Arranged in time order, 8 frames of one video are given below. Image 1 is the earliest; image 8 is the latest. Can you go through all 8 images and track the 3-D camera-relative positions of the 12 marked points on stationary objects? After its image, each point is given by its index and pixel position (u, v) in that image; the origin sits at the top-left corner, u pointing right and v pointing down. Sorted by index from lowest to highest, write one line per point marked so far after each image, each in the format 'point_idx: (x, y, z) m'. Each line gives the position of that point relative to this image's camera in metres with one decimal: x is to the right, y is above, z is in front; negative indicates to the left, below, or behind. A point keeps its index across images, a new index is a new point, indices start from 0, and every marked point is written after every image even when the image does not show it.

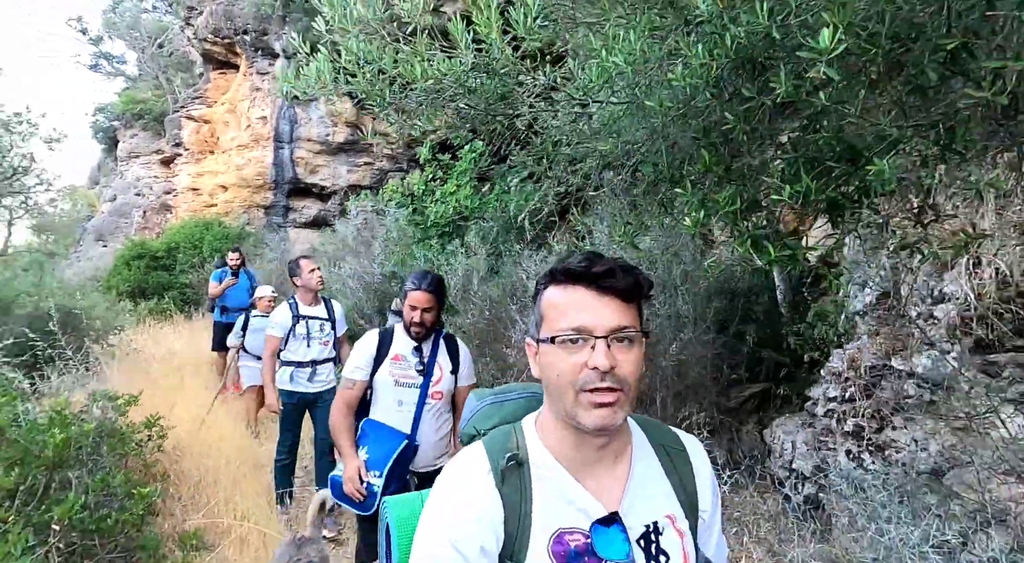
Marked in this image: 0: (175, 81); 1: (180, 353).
0: (-10.3, +6.1, +19.0) m
1: (-4.3, -0.9, +8.1) m
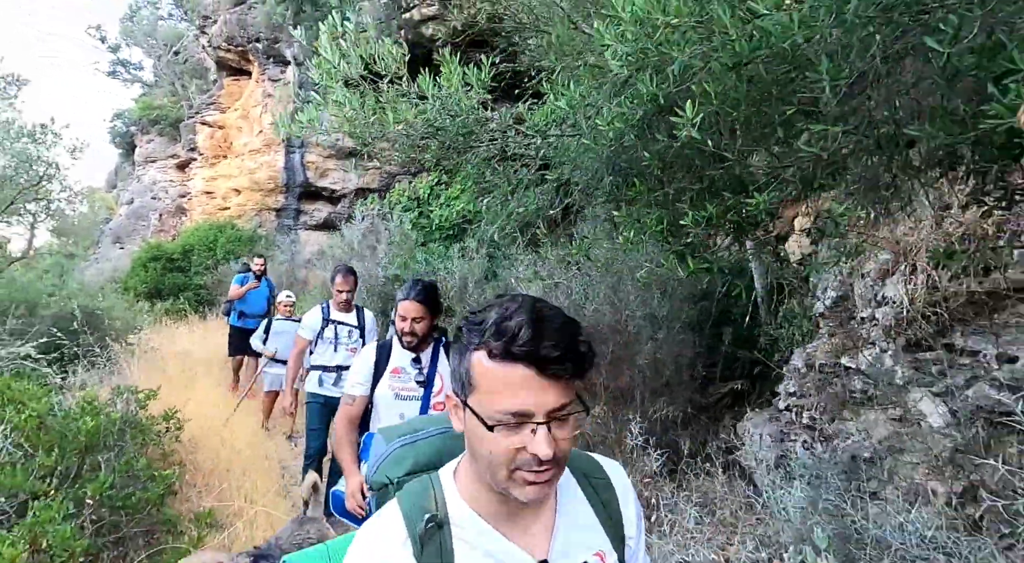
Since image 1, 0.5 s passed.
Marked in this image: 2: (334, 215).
0: (-10.1, +6.1, +19.5) m
1: (-4.4, -1.0, +8.6) m
2: (-4.2, +1.6, +14.6) m
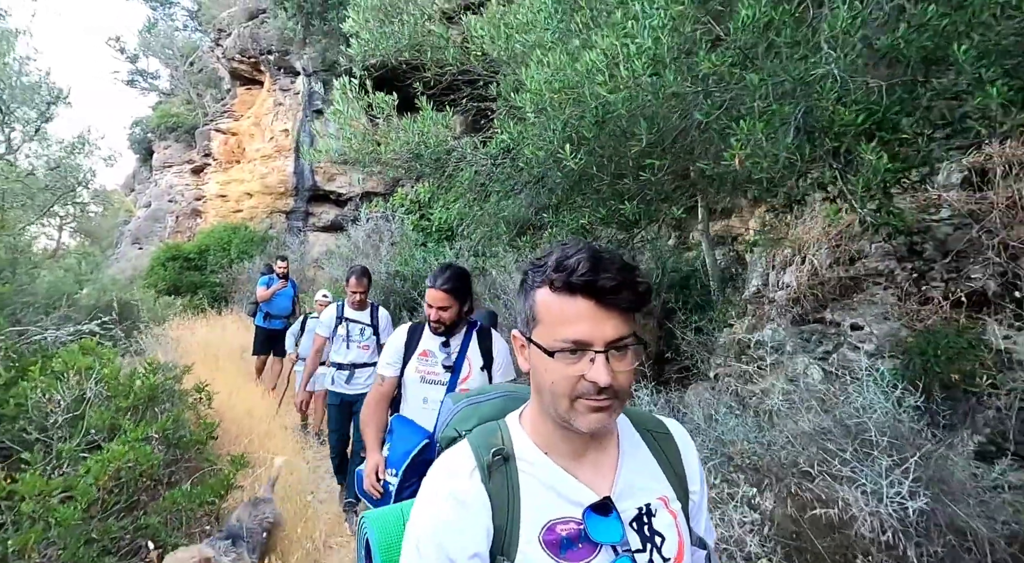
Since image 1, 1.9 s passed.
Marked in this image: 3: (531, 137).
0: (-10.1, +6.1, +20.4) m
1: (-4.5, -0.9, +9.4) m
2: (-4.3, +1.6, +15.5) m
3: (+0.2, +1.0, +4.0) m
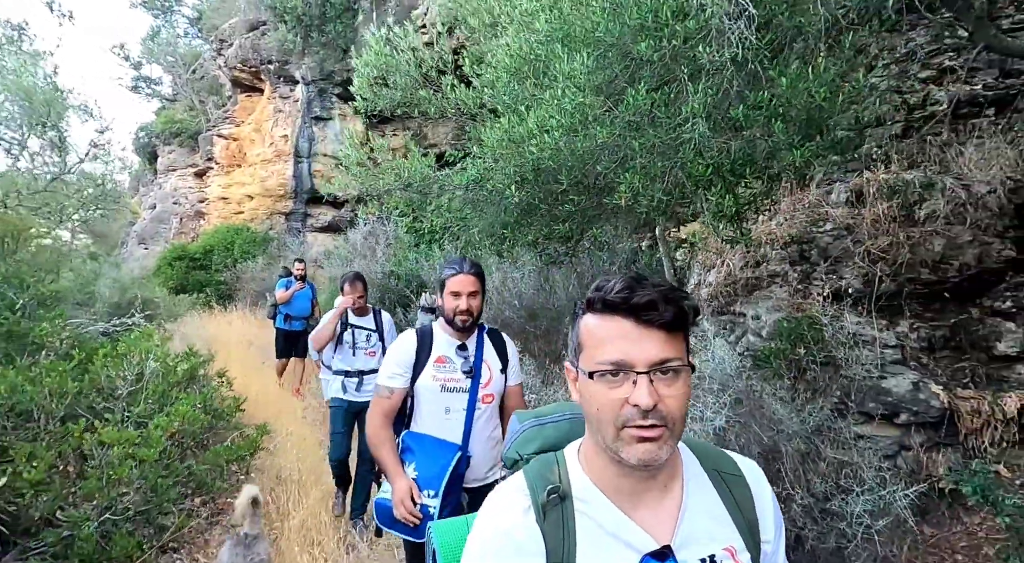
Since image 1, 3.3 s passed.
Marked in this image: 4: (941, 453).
0: (-10.4, +6.2, +21.2) m
1: (-4.7, -0.9, +10.3) m
2: (-4.6, +1.7, +16.4) m
3: (0.0, +1.0, +4.9) m
4: (+2.5, -1.0, +3.6) m
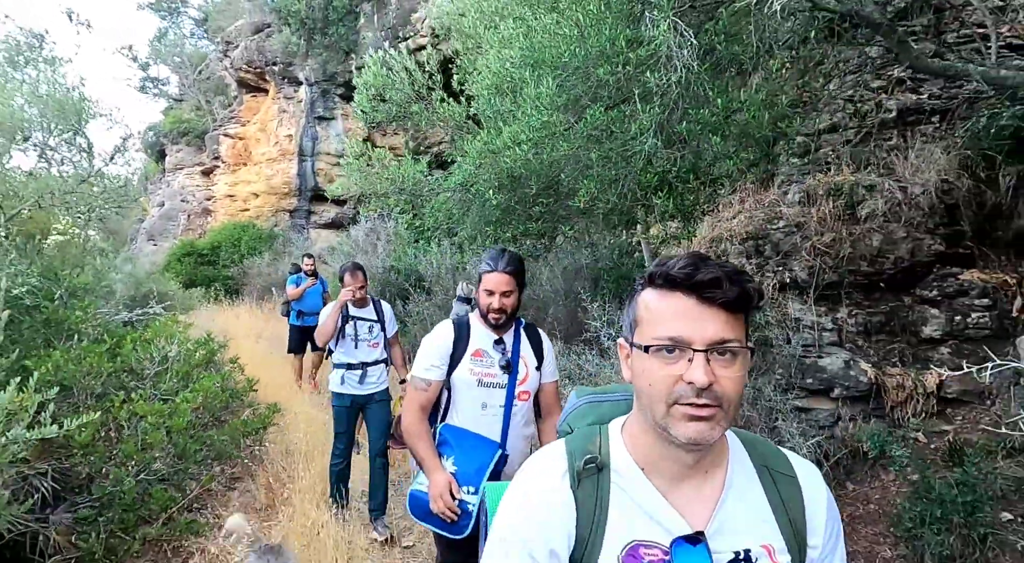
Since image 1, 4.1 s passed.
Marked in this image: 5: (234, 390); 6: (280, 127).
0: (-10.5, +6.3, +21.8) m
1: (-4.8, -0.8, +10.8) m
2: (-4.7, +1.8, +16.9) m
3: (-0.1, +1.1, +5.4) m
4: (+2.3, -0.9, +4.1) m
5: (-2.4, -0.9, +5.3) m
6: (-6.5, +4.4, +17.5) m
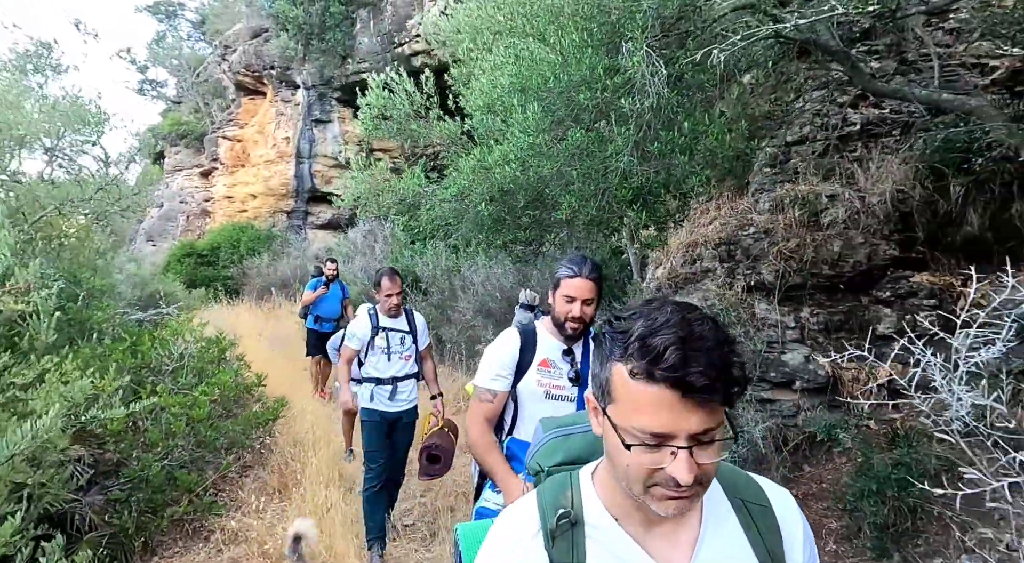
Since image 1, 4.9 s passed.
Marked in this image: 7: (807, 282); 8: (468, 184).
0: (-10.7, +6.3, +22.1) m
1: (-5.0, -0.8, +11.2) m
2: (-4.8, +1.8, +17.2) m
3: (-0.2, +1.0, +5.8) m
4: (+2.3, -0.9, +4.5) m
5: (-2.5, -1.0, +5.7) m
6: (-6.7, +4.4, +17.9) m
7: (+2.4, 0.0, +5.0) m
8: (-0.4, +1.0, +6.1) m
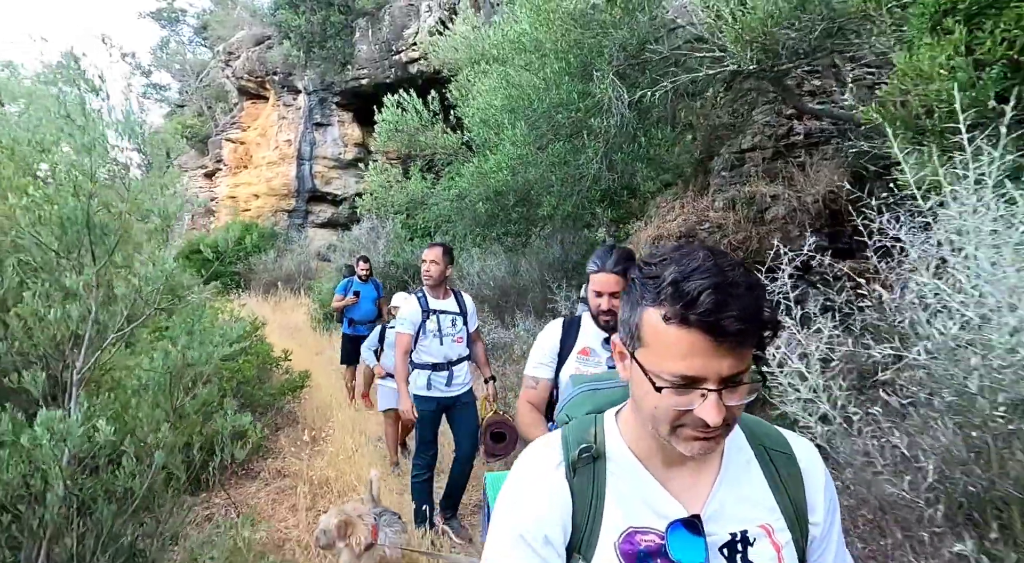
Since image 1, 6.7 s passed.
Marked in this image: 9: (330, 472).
0: (-11.0, +6.4, +22.9) m
1: (-5.1, -0.7, +12.1) m
2: (-5.1, +1.9, +18.1) m
3: (-0.3, +1.2, +6.7) m
4: (+2.2, -0.8, +5.5) m
5: (-2.5, -0.8, +6.6) m
6: (-7.0, +4.5, +18.7) m
7: (+2.3, +0.1, +6.0) m
8: (-0.5, +1.1, +7.0) m
9: (-1.4, -1.4, +4.7) m
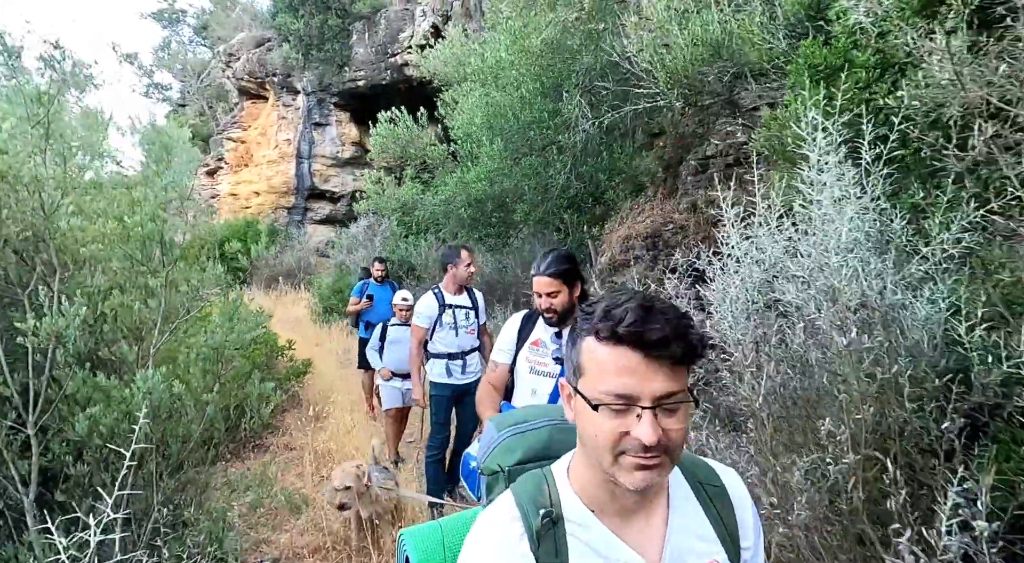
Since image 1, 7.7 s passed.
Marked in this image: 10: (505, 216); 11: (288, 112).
0: (-11.3, +6.6, +23.4) m
1: (-5.3, -0.6, +12.7) m
2: (-5.3, +2.1, +18.8) m
3: (-0.5, +1.2, +7.4) m
4: (+2.0, -0.8, +6.2) m
5: (-2.7, -0.8, +7.3) m
6: (-7.2, +4.7, +19.3) m
7: (+2.1, +0.2, +6.7) m
8: (-0.7, +1.1, +7.7) m
9: (-1.6, -1.4, +5.4) m
10: (-0.1, +0.8, +7.4) m
11: (-6.9, +5.2, +19.2) m
